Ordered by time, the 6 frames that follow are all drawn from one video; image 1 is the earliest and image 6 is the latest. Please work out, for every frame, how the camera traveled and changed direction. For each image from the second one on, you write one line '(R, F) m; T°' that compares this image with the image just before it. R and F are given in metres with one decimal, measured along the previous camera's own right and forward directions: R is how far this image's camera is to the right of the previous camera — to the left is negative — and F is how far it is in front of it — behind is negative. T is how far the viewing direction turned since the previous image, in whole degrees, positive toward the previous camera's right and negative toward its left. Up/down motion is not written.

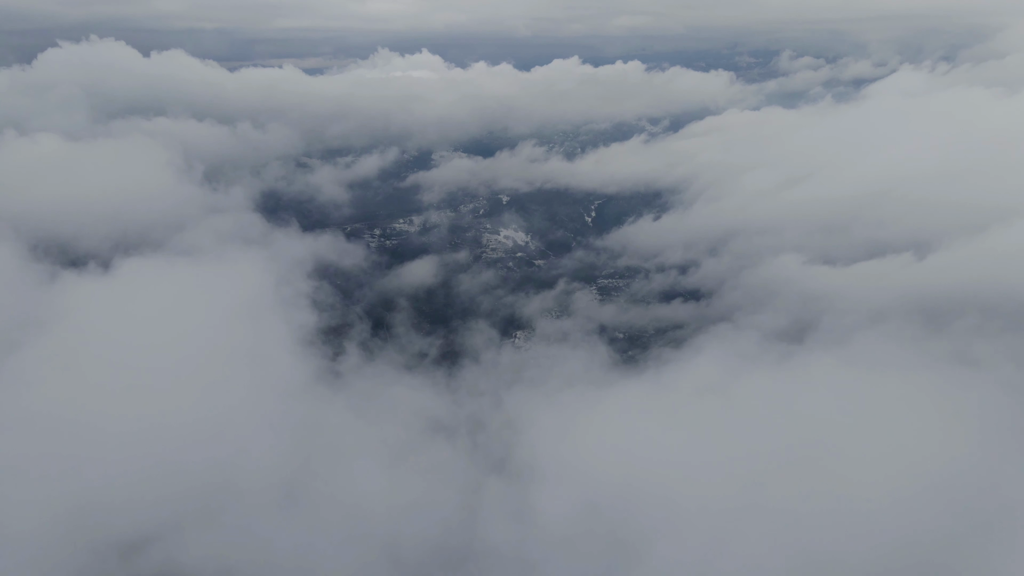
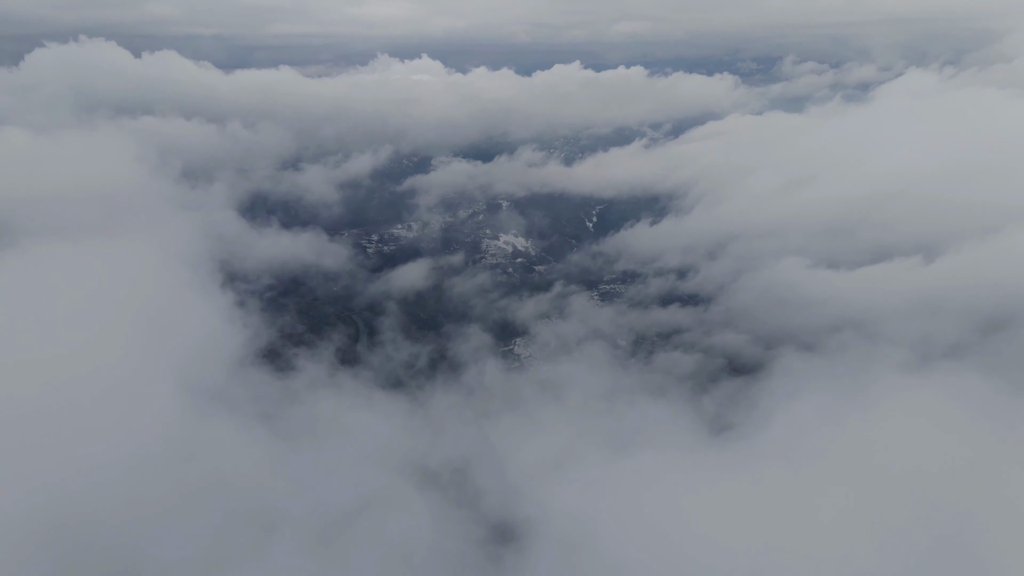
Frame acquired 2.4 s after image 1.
(+0.6, +7.6) m; 0°
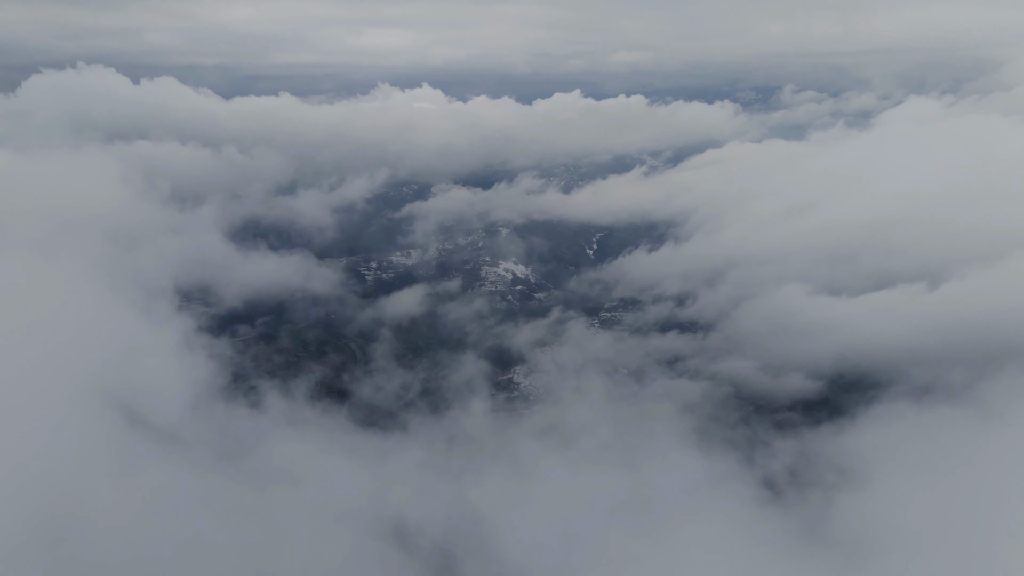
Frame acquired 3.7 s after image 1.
(+0.4, +3.6) m; 0°
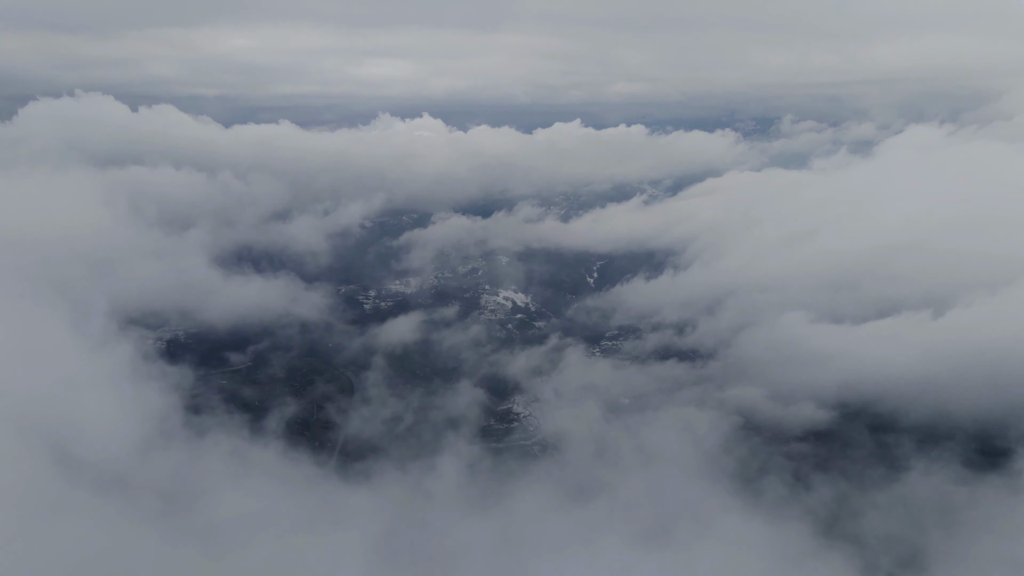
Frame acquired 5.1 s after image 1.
(+0.3, +3.5) m; 0°
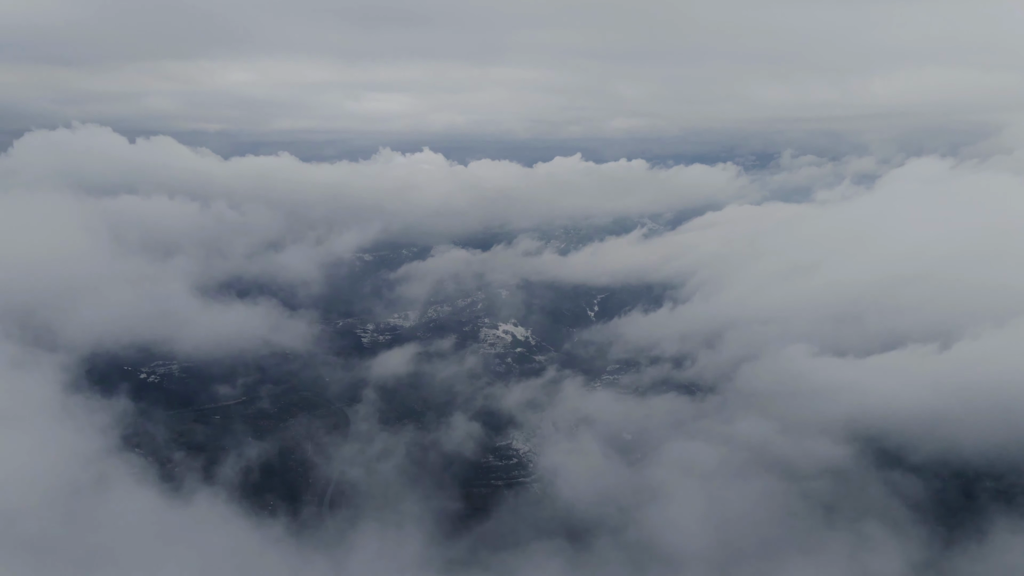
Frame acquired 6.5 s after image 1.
(+0.4, +4.0) m; 0°
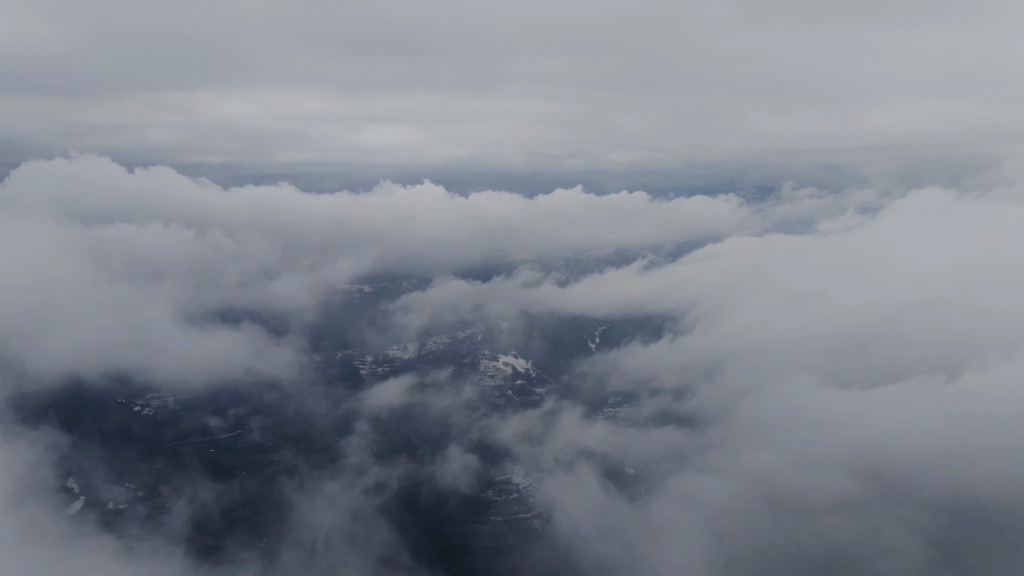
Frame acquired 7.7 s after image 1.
(+0.3, +3.4) m; 0°
